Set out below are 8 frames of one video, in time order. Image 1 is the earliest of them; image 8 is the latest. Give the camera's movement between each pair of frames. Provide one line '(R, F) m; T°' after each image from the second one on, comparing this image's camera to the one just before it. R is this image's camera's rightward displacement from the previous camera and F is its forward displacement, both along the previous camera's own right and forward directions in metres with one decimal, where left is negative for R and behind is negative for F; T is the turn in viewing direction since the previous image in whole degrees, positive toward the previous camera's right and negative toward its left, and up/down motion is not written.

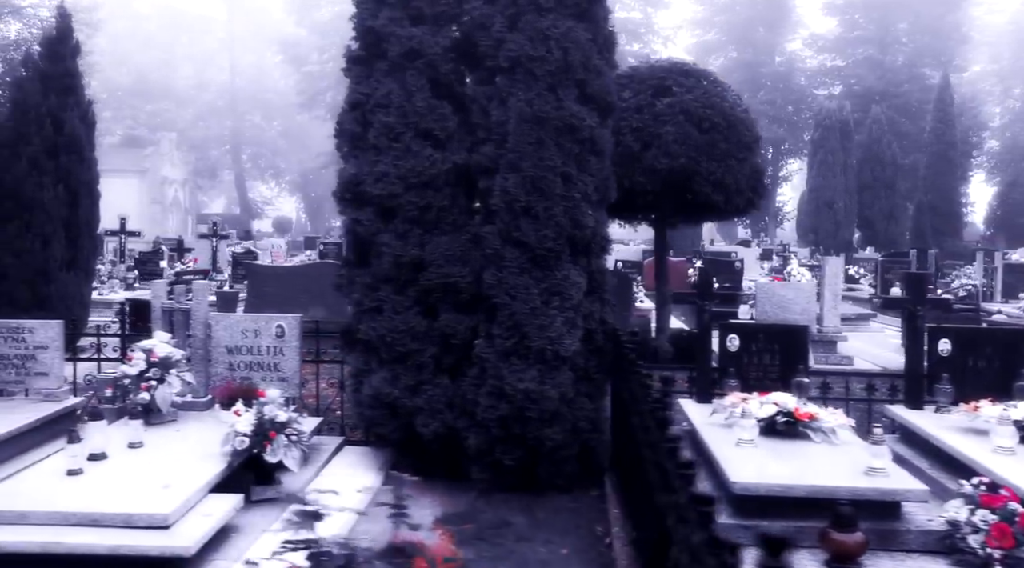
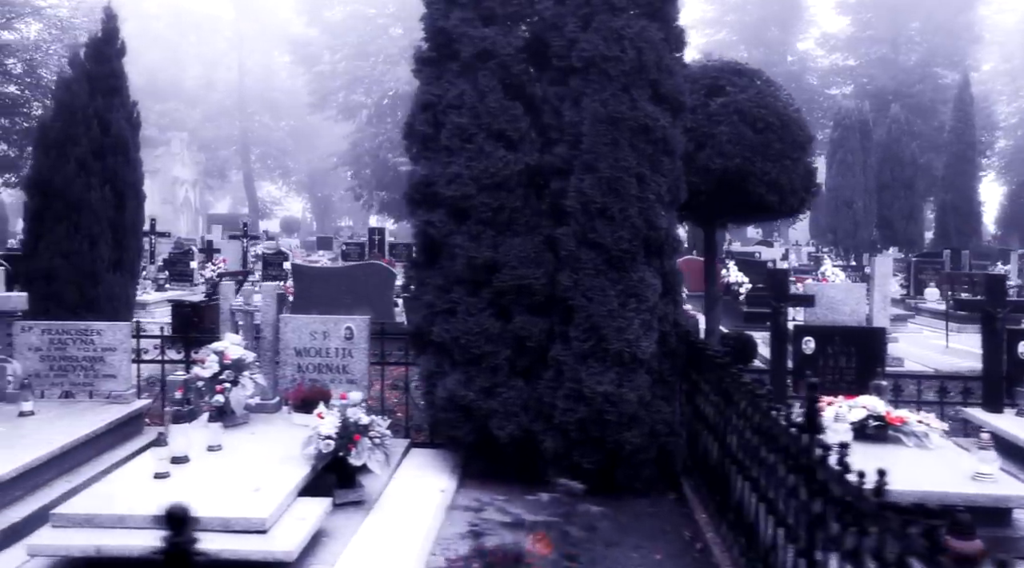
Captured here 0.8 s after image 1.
(-0.5, 0.0) m; 0°
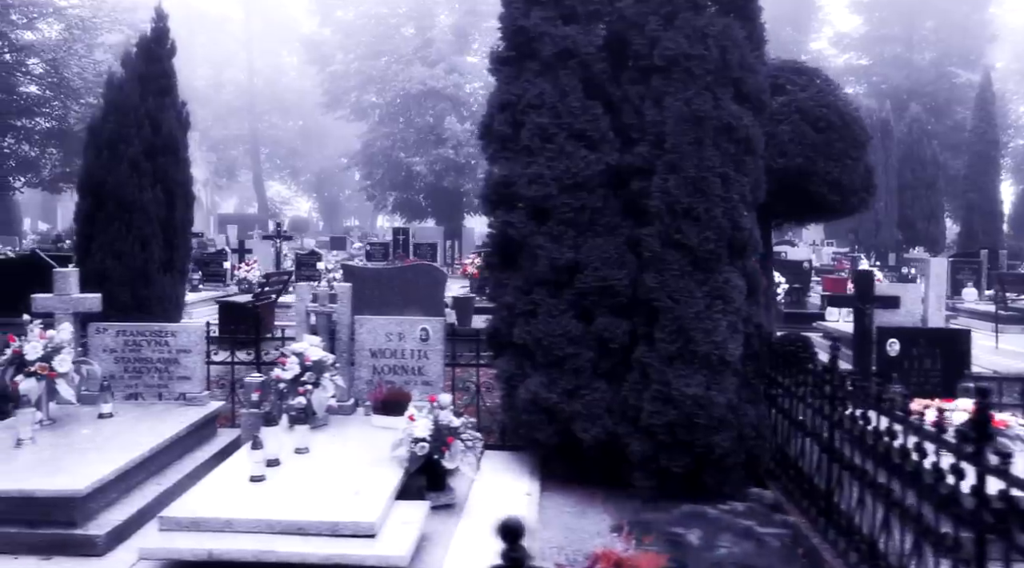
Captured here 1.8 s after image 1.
(-0.5, +0.1) m; -1°
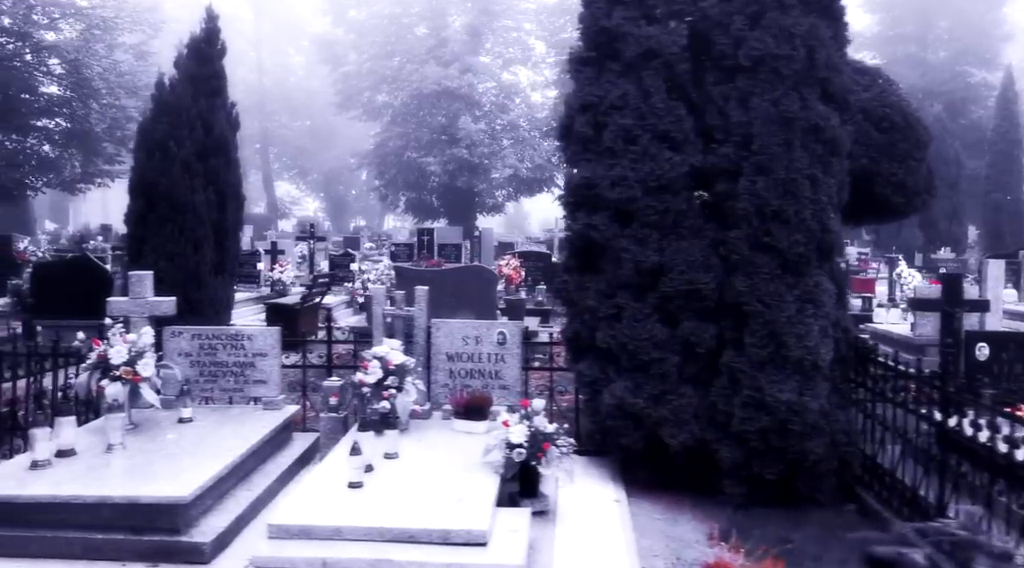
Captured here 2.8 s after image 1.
(-0.5, +0.1) m; -1°
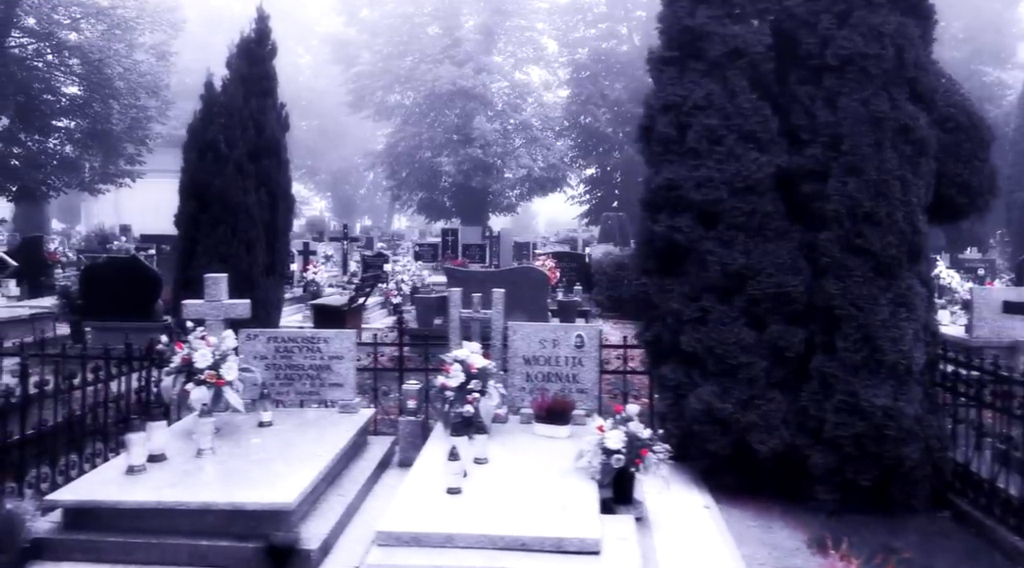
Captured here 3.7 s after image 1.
(-0.5, +0.1) m; -1°
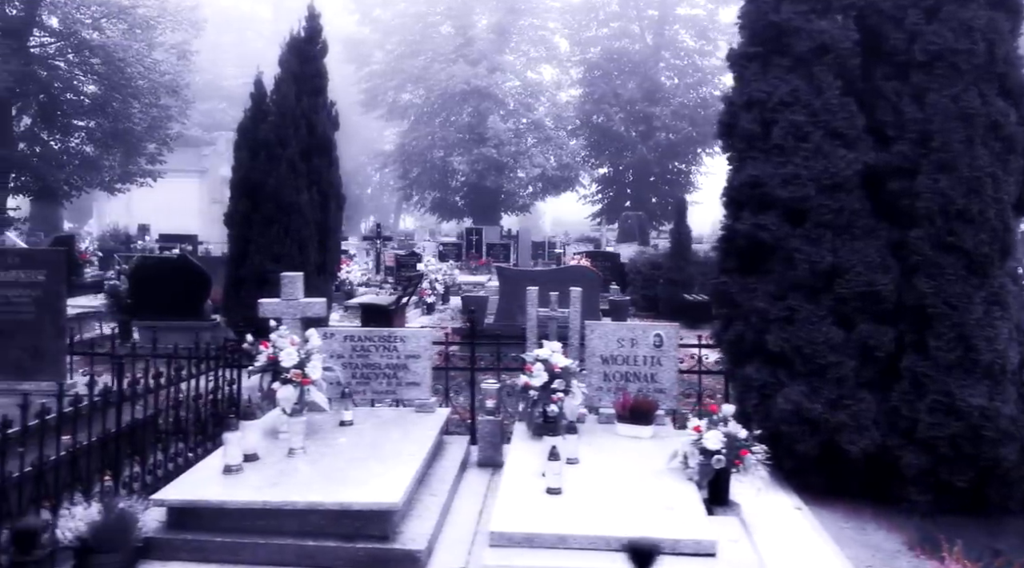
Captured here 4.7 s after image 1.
(-0.5, +0.1) m; -1°
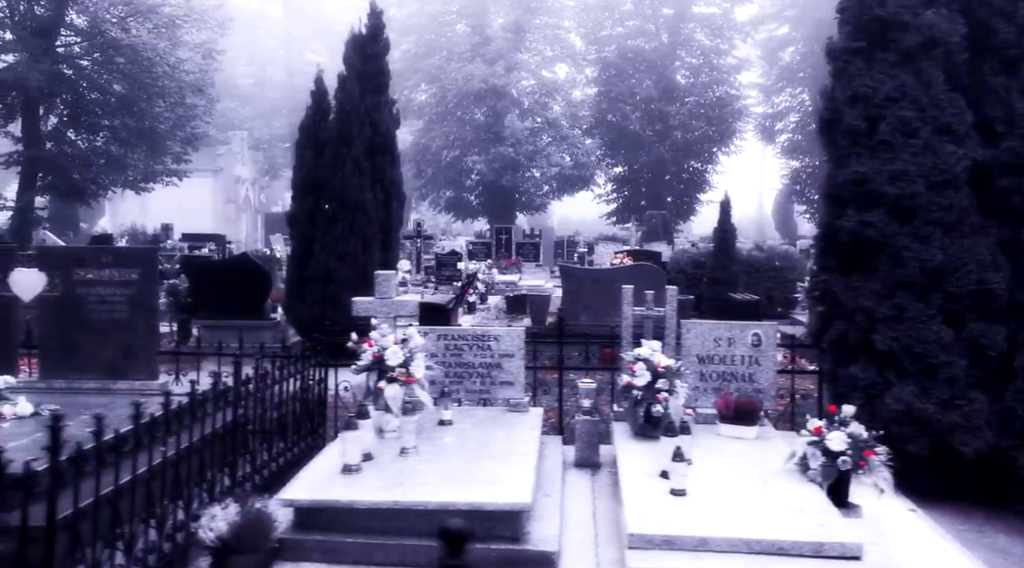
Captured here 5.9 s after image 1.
(-0.6, +0.1) m; -1°
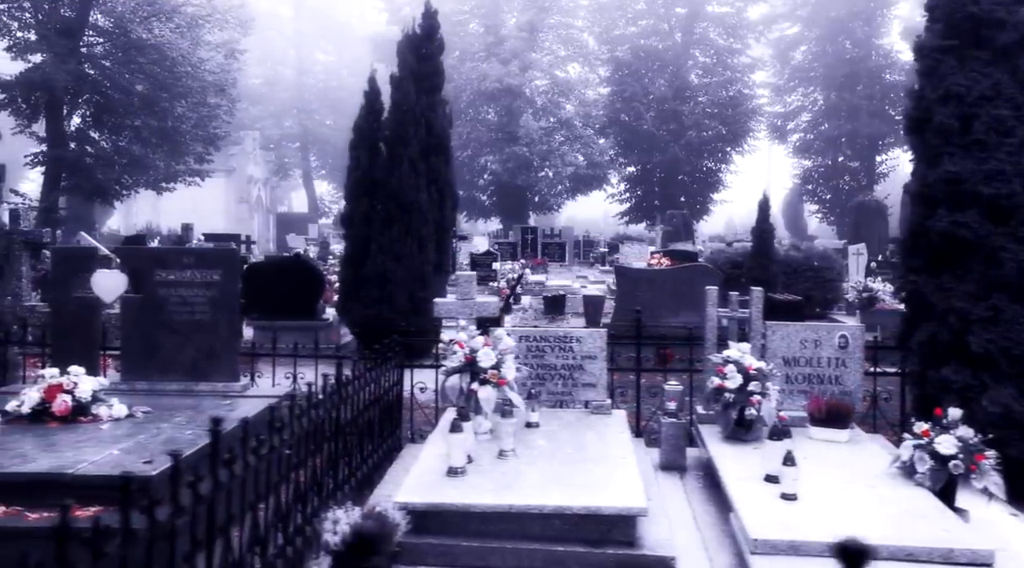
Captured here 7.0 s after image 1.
(-0.6, +0.1) m; -1°
